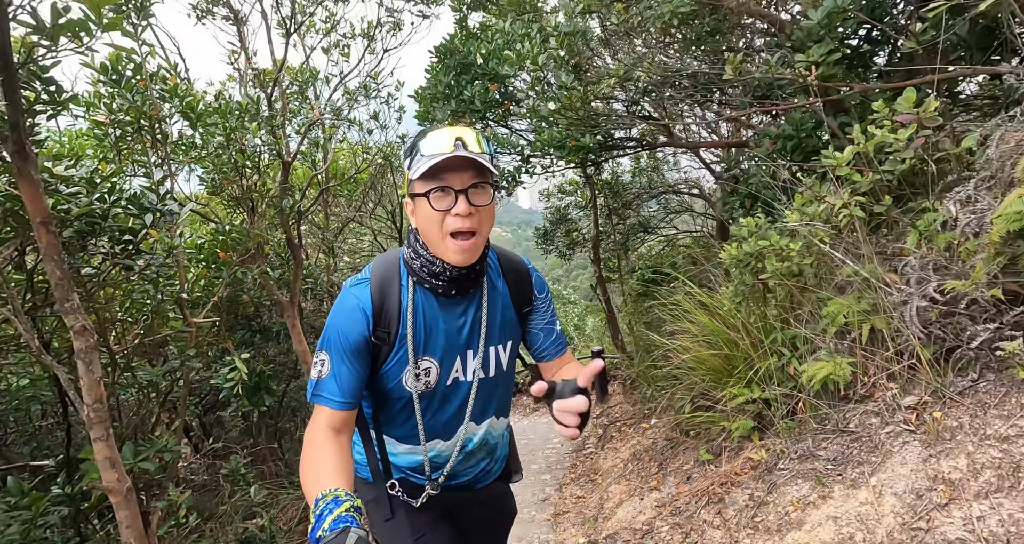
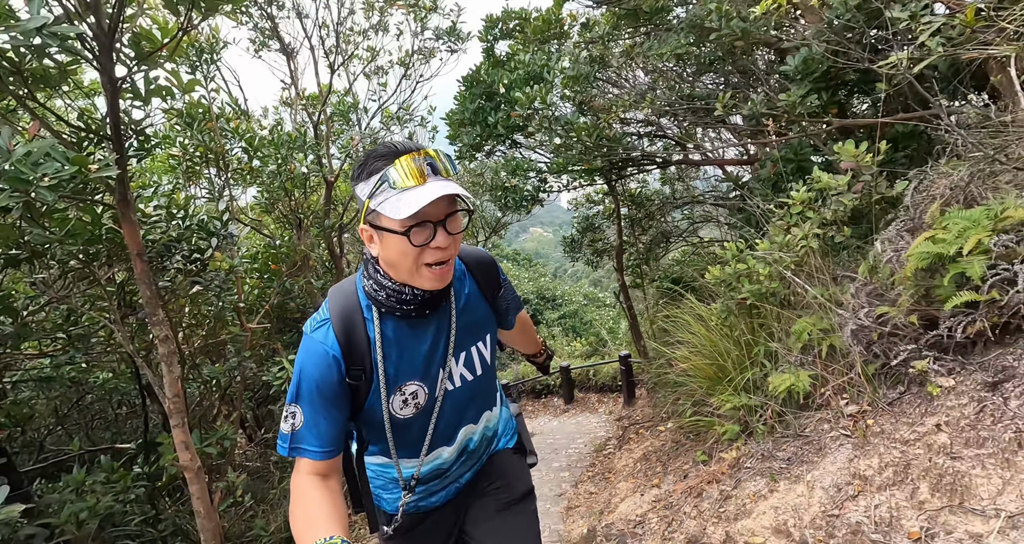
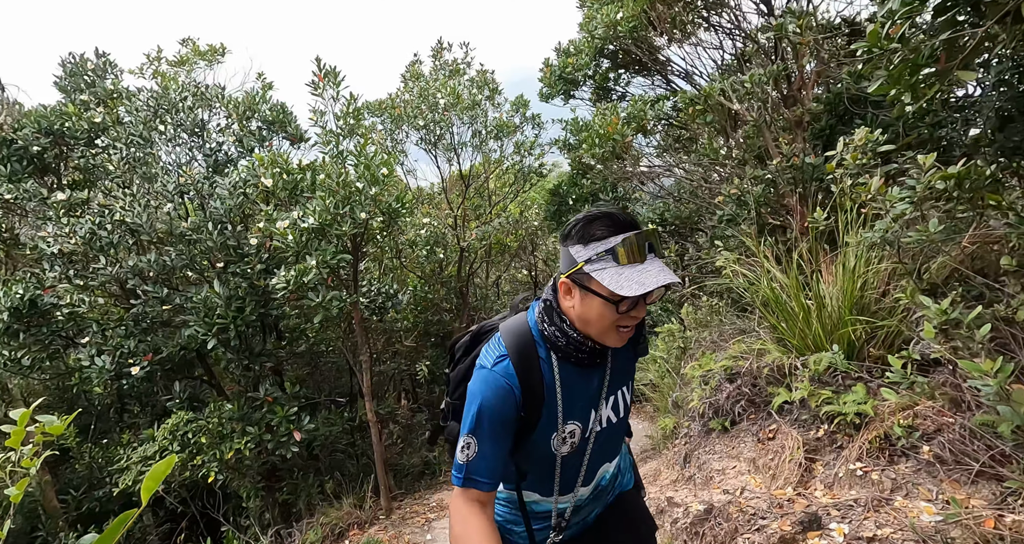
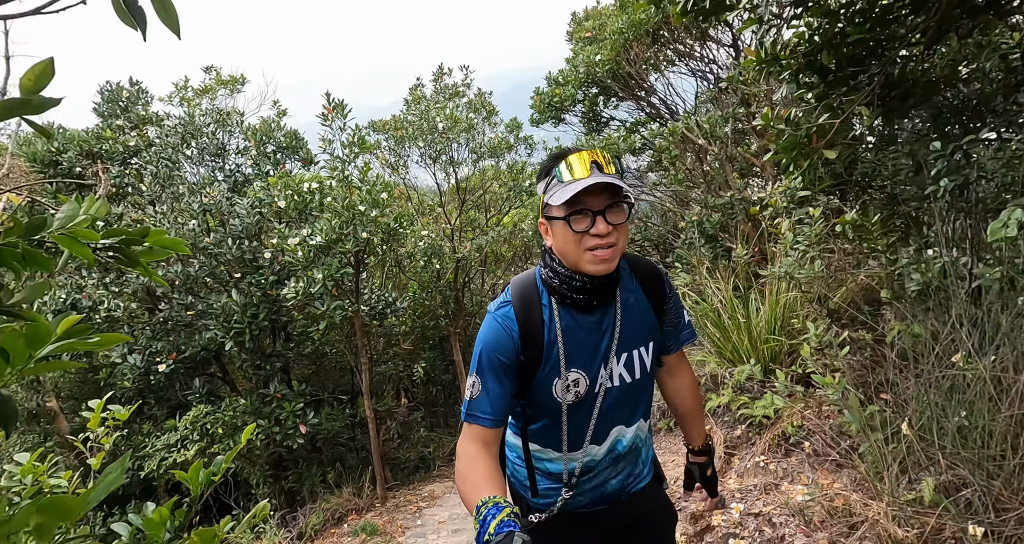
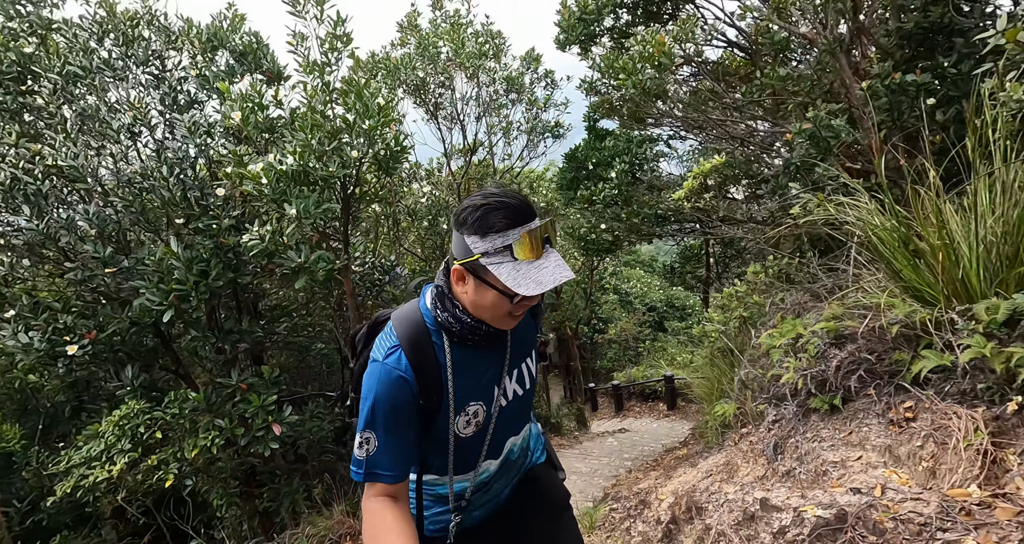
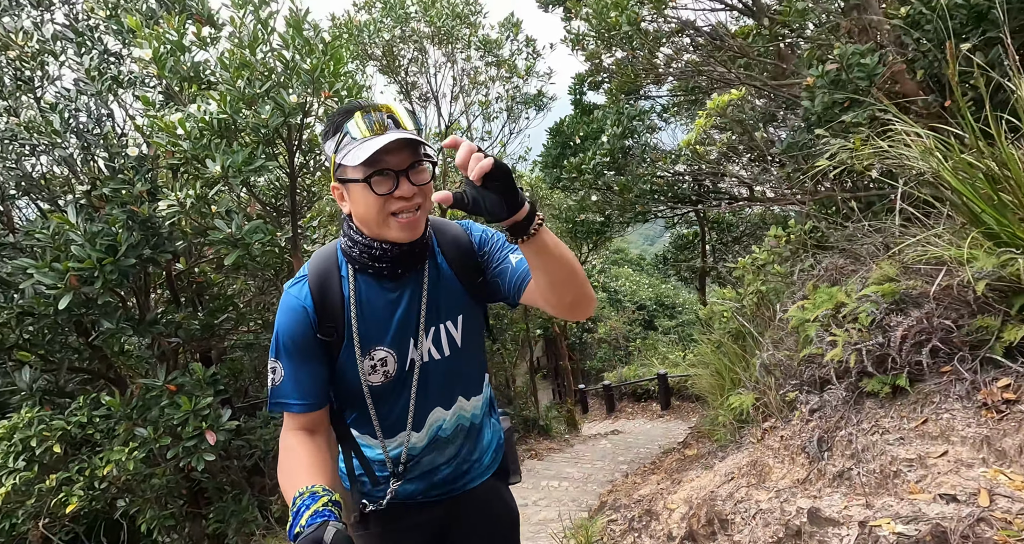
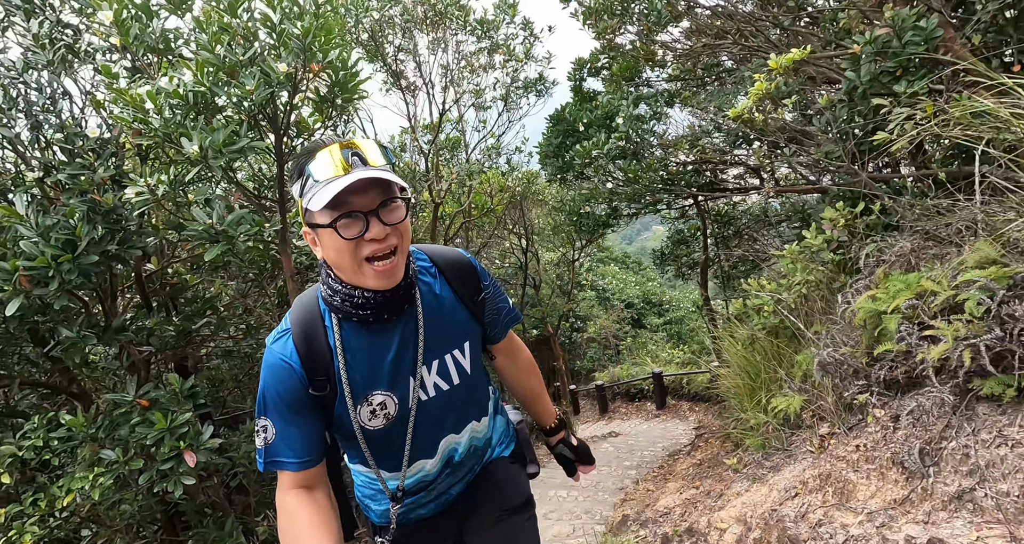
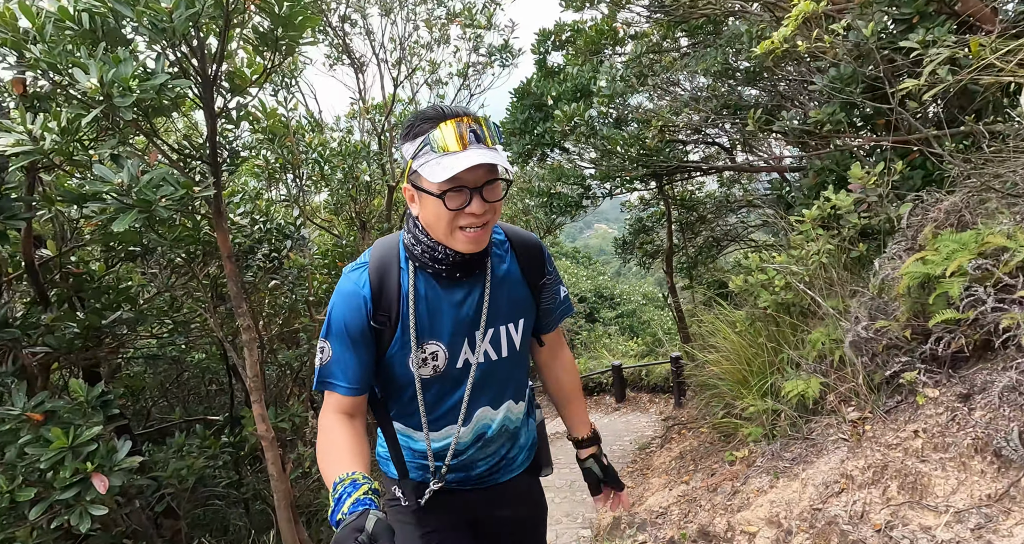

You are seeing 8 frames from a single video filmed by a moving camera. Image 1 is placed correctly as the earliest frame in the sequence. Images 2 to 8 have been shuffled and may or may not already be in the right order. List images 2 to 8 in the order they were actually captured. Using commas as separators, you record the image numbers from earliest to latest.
2, 8, 7, 6, 5, 3, 4
